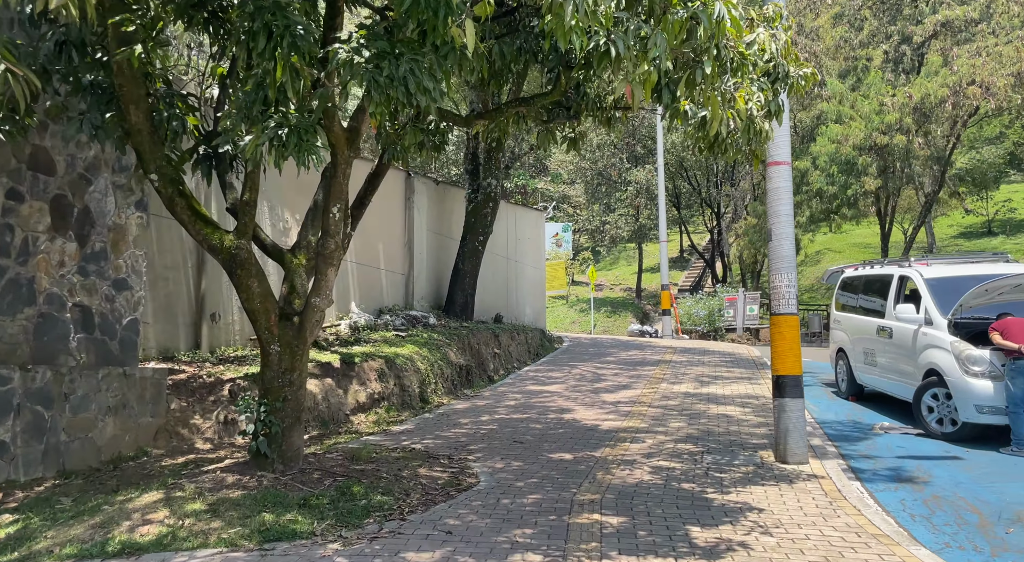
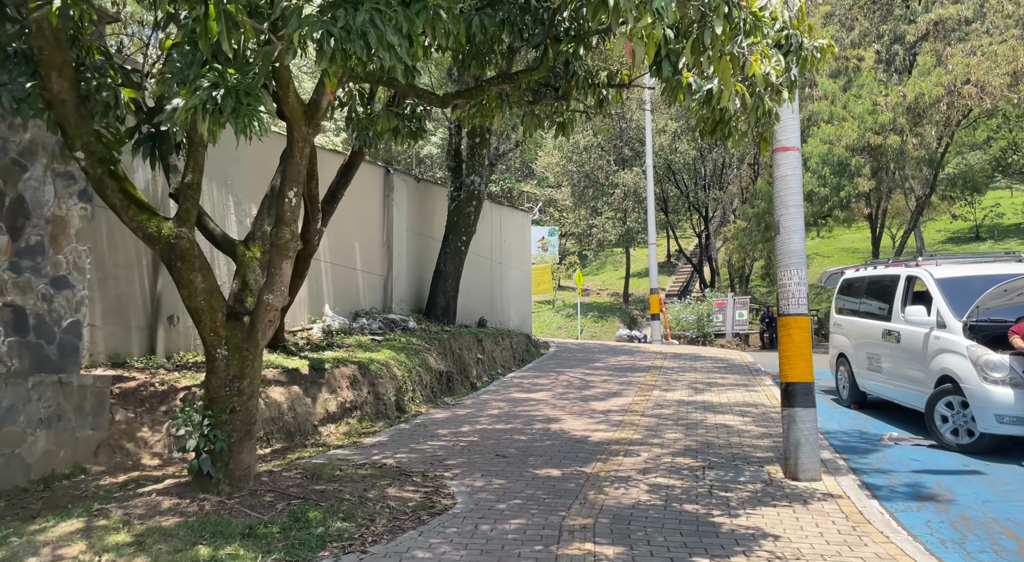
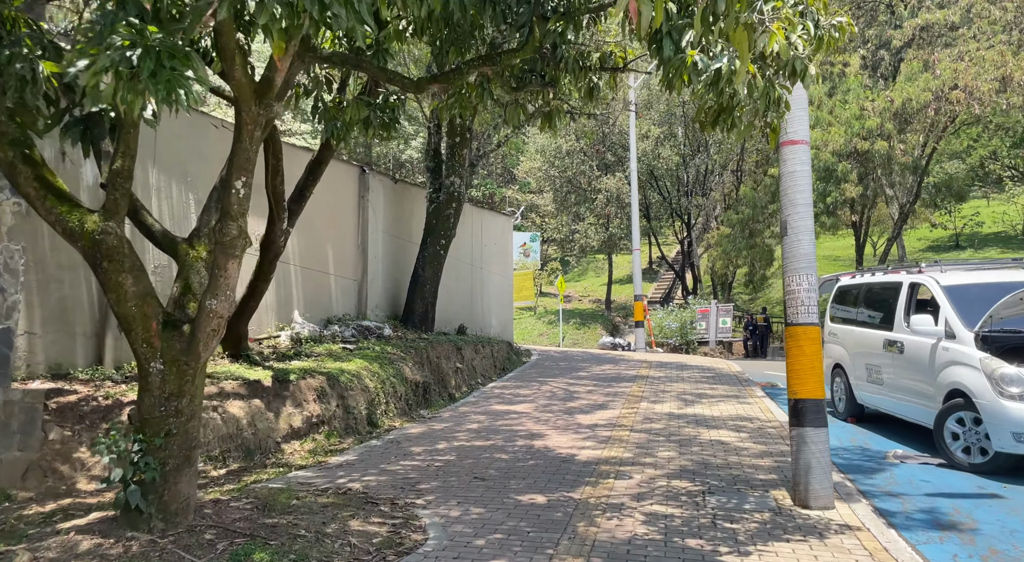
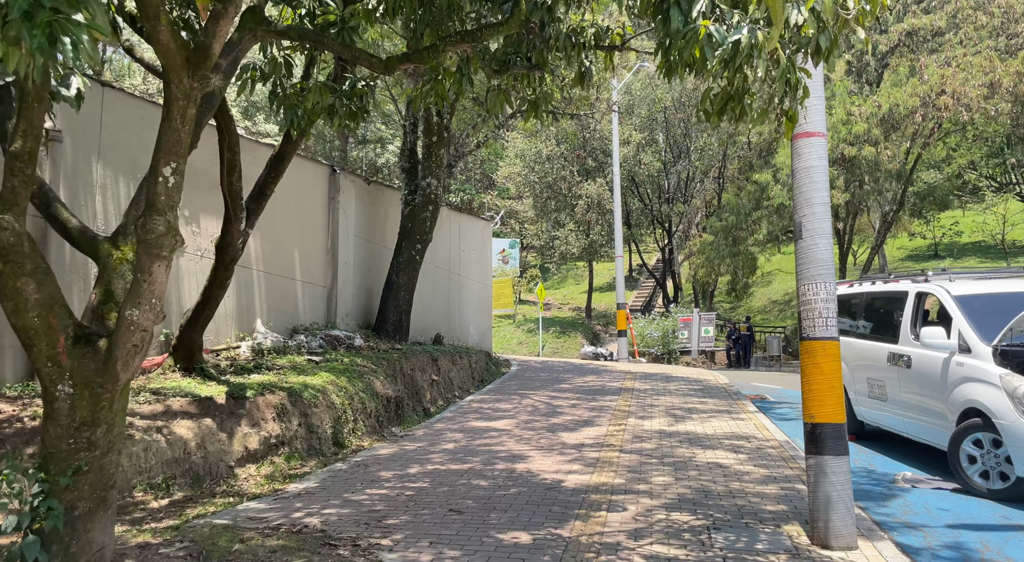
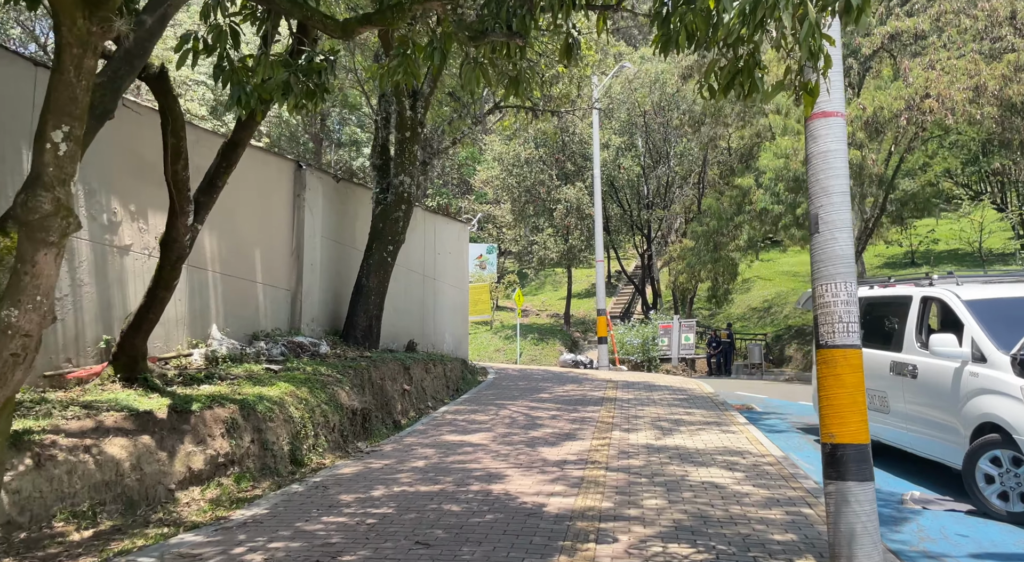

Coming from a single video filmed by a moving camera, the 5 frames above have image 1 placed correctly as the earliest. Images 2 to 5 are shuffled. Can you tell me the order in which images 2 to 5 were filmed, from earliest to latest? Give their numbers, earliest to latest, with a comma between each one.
2, 3, 4, 5
